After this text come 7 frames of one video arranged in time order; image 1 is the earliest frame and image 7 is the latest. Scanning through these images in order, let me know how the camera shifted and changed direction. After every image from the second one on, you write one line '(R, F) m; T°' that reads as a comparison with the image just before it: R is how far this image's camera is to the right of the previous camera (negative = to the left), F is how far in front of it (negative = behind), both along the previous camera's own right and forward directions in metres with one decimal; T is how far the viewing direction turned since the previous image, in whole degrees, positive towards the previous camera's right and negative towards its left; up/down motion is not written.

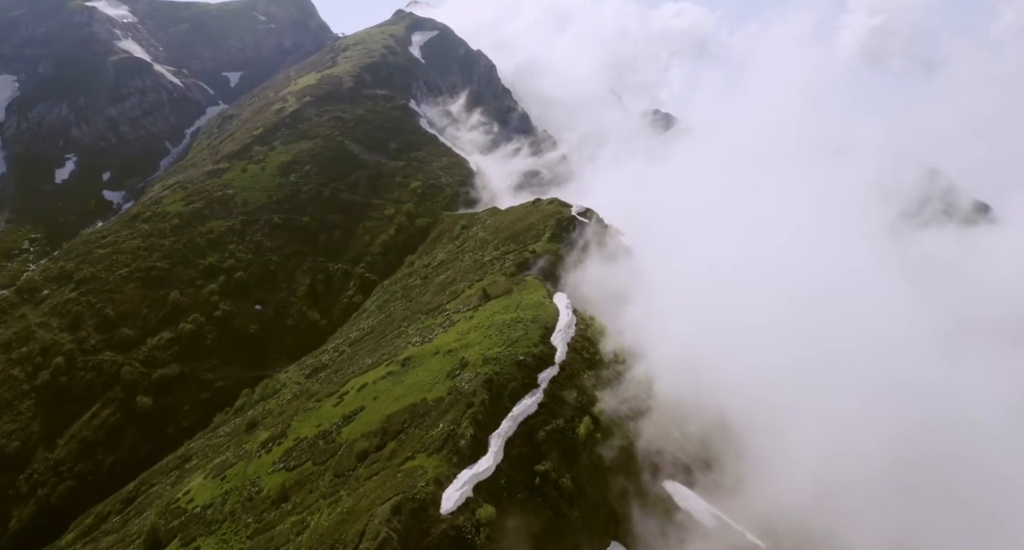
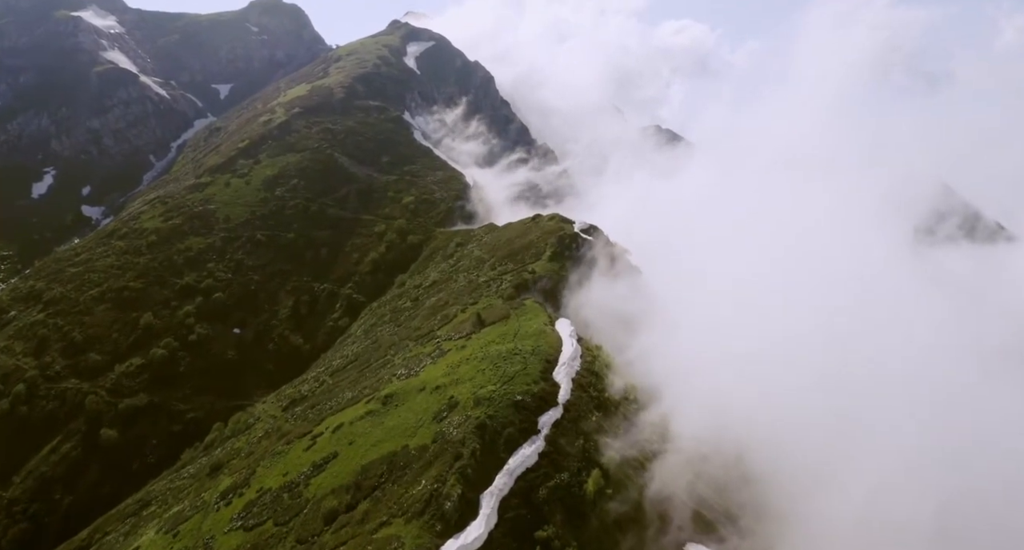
(+0.3, +10.3) m; 0°
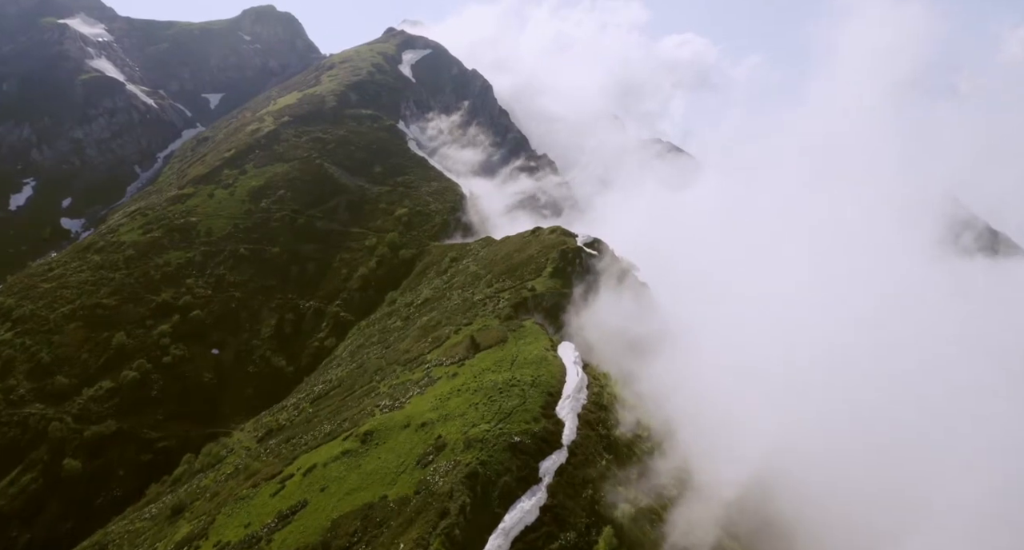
(+0.2, +9.1) m; 0°
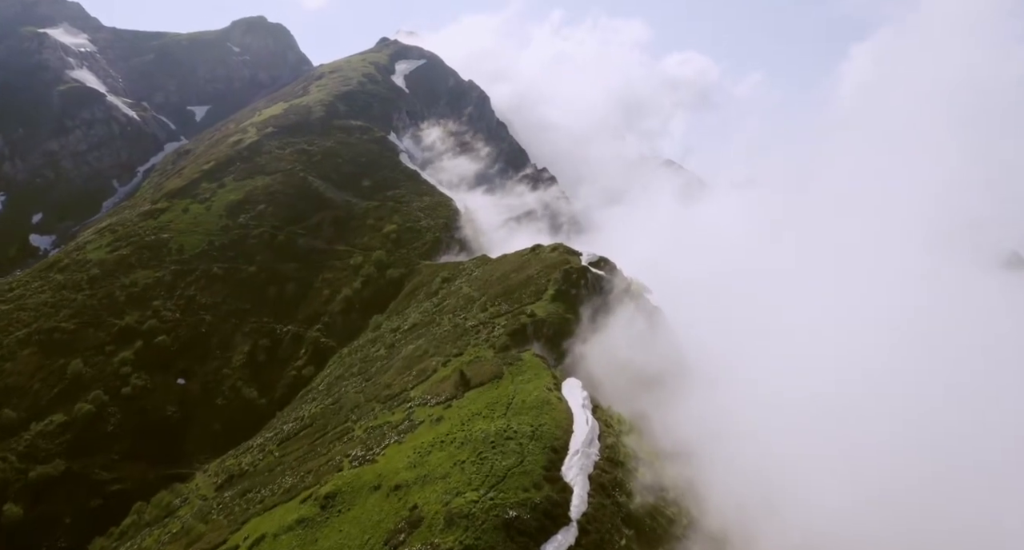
(+0.2, +11.9) m; 0°
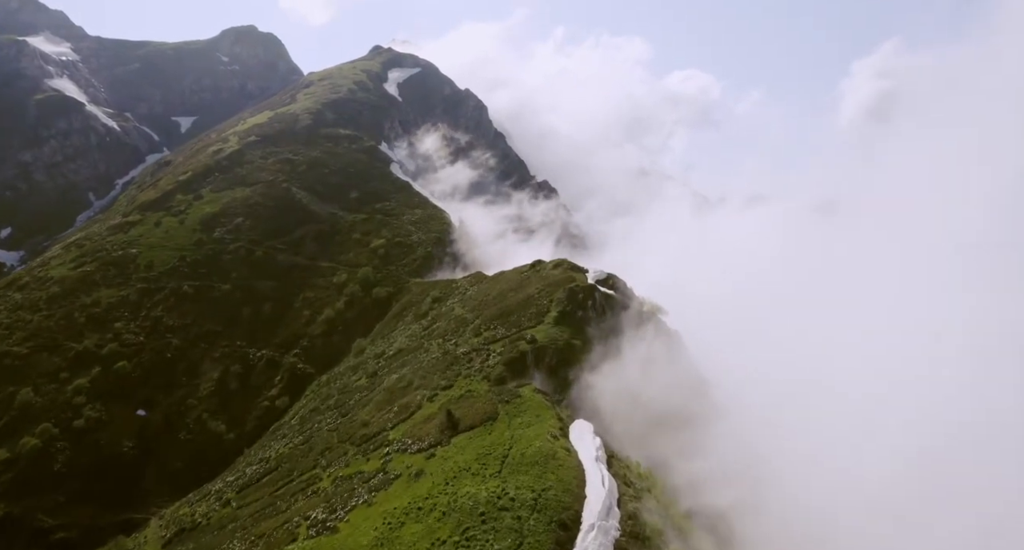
(+0.2, +11.5) m; 0°
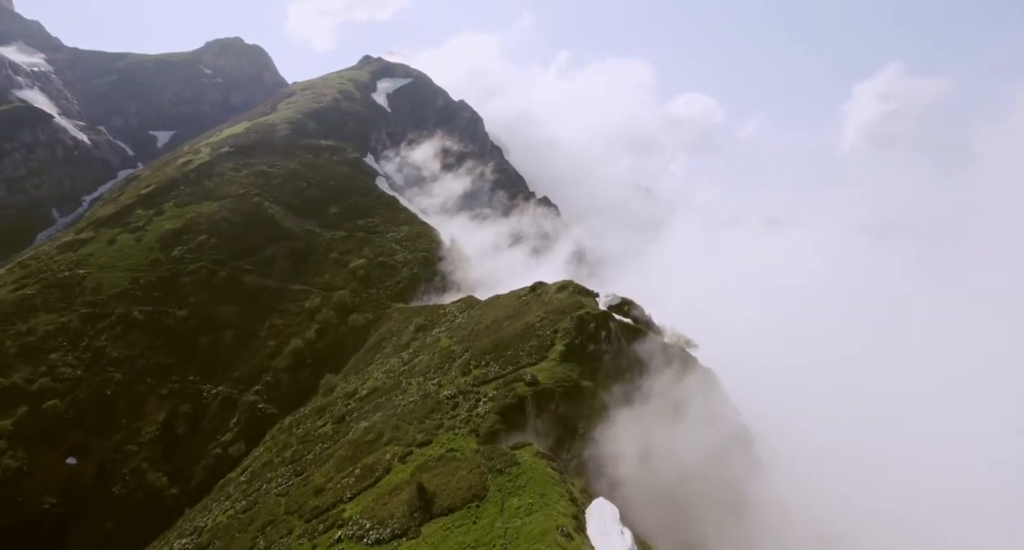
(+0.2, +15.2) m; 0°
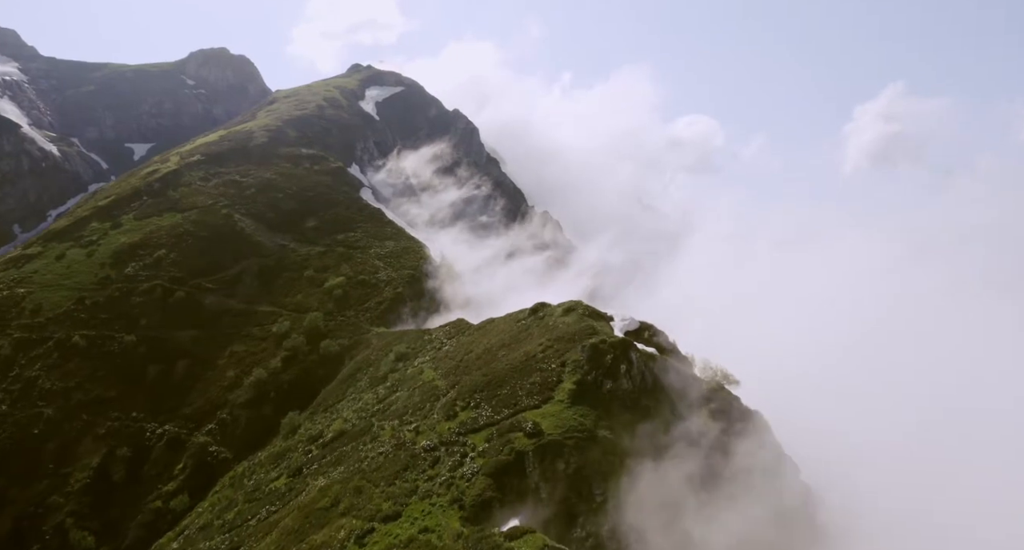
(+0.1, +13.6) m; 0°
